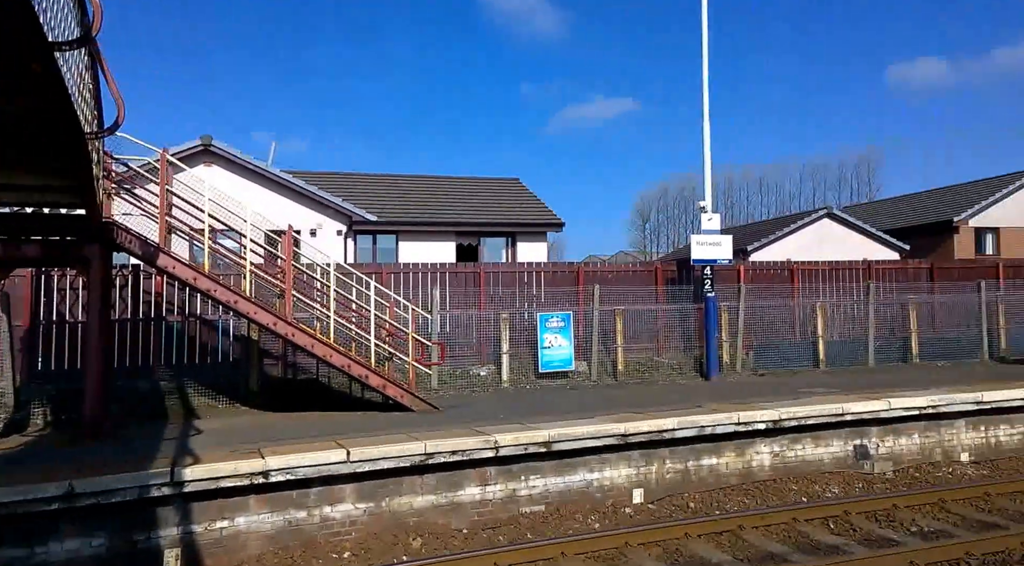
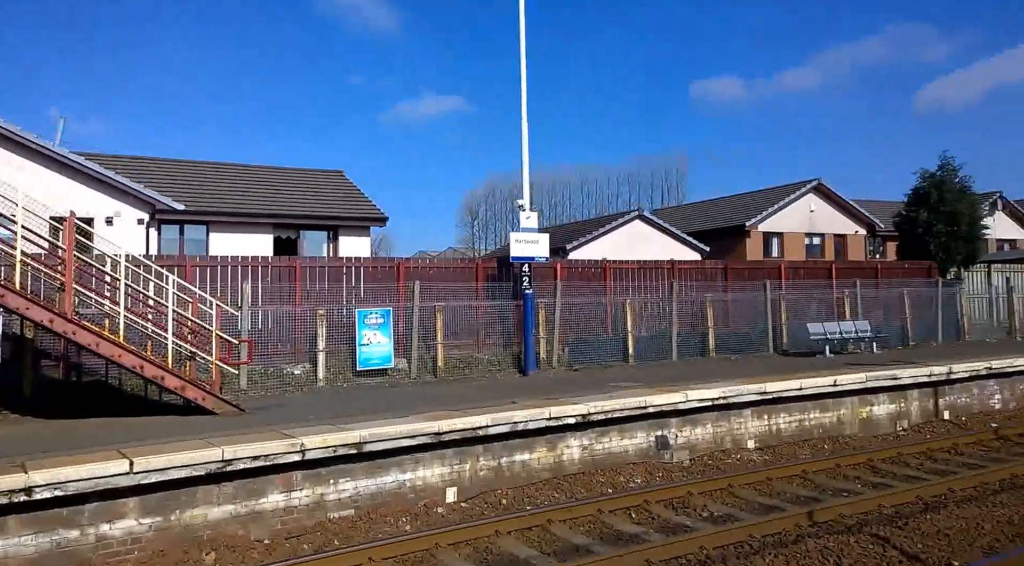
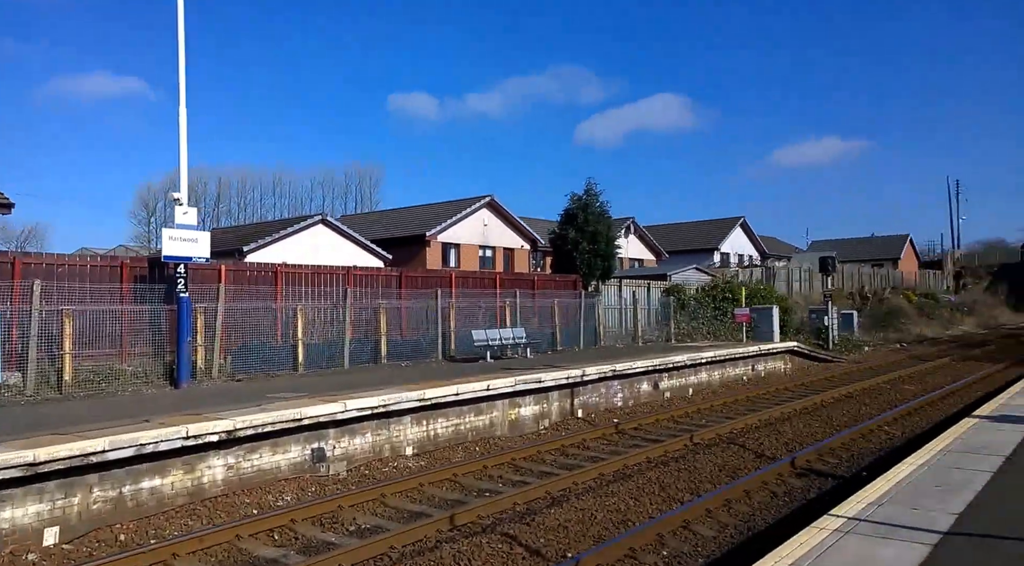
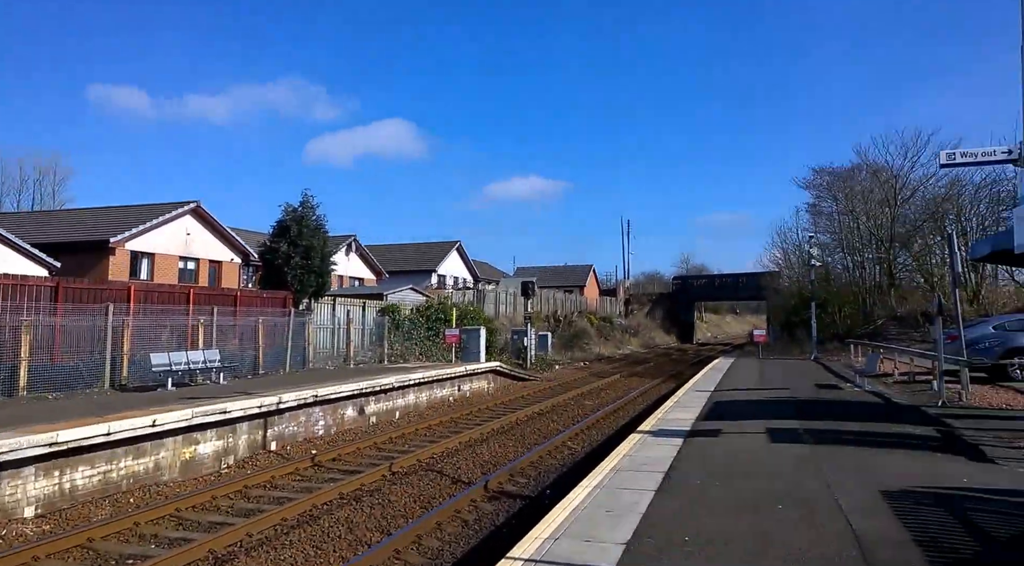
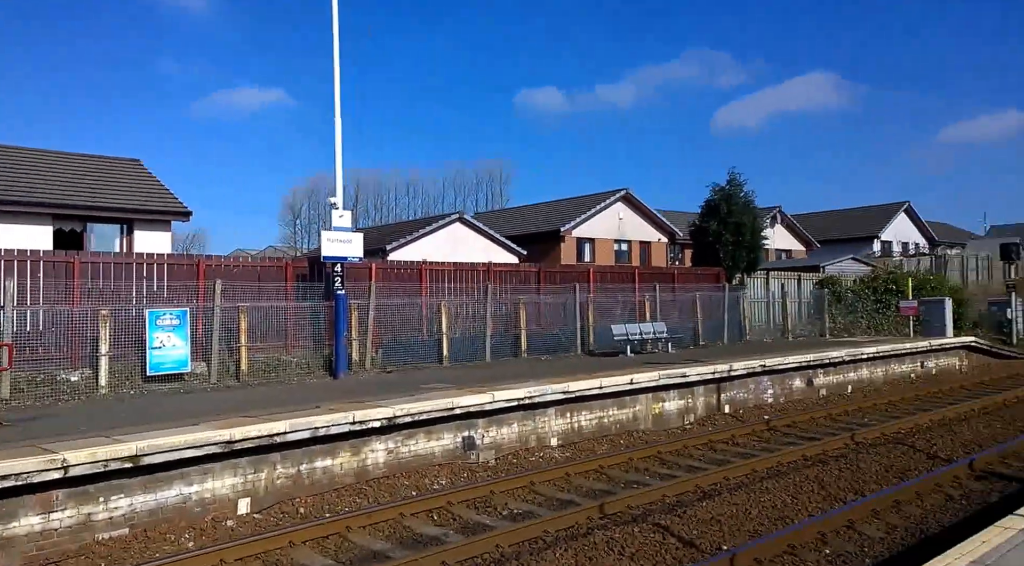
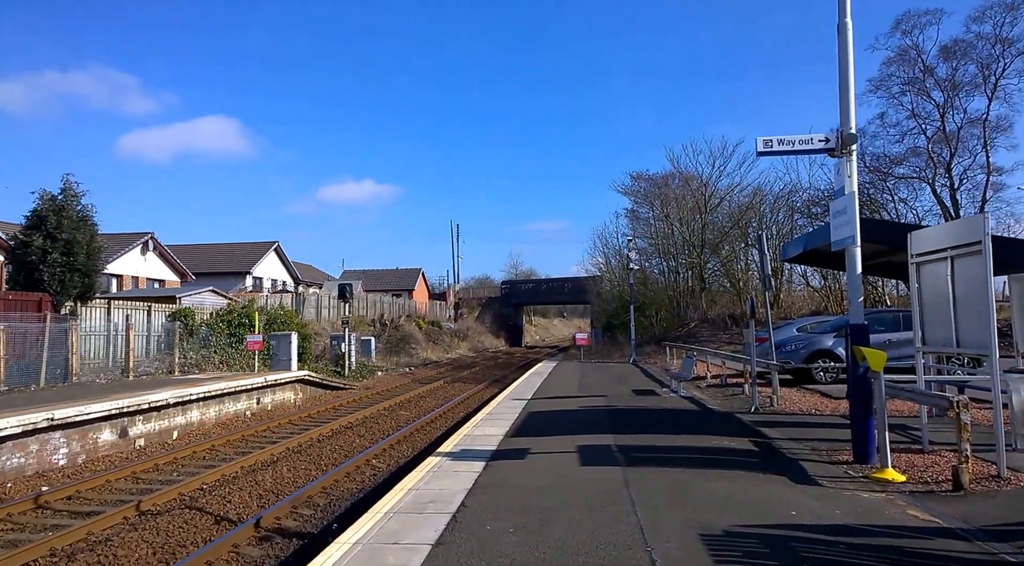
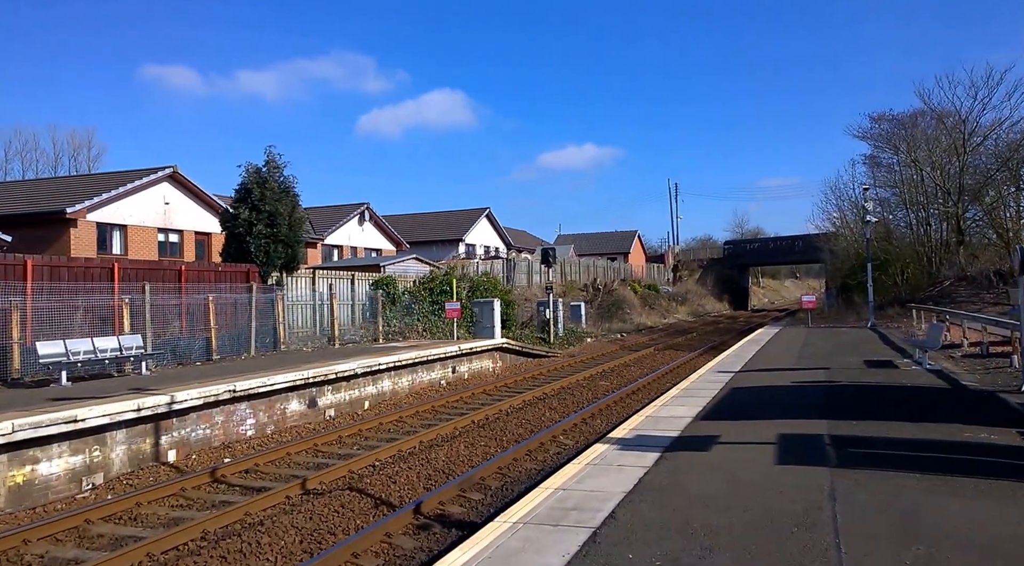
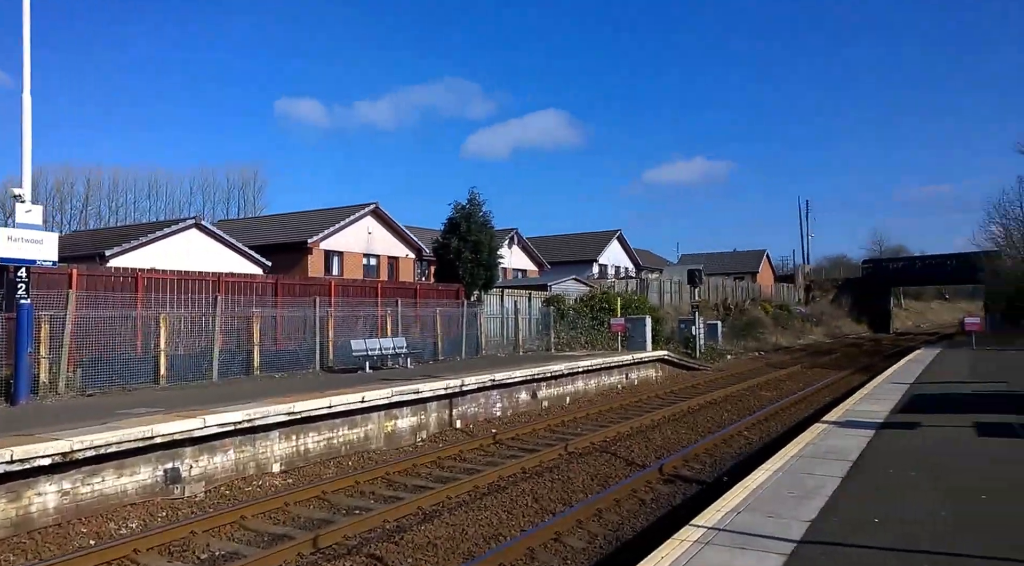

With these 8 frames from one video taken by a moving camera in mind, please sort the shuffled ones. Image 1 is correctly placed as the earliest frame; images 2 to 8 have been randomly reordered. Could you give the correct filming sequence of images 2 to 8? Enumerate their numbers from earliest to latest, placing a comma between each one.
2, 5, 3, 8, 4, 6, 7
